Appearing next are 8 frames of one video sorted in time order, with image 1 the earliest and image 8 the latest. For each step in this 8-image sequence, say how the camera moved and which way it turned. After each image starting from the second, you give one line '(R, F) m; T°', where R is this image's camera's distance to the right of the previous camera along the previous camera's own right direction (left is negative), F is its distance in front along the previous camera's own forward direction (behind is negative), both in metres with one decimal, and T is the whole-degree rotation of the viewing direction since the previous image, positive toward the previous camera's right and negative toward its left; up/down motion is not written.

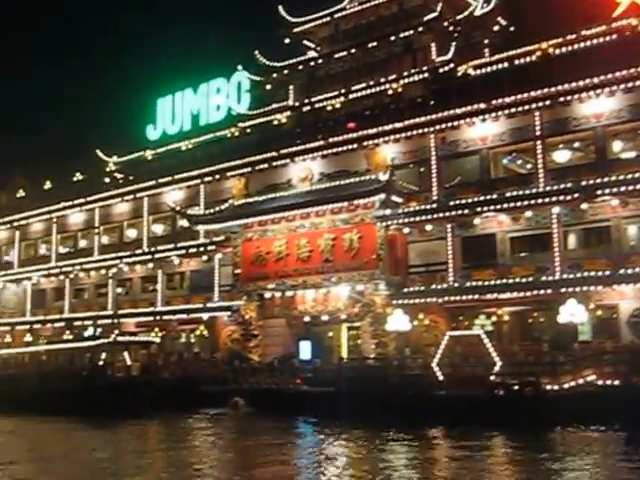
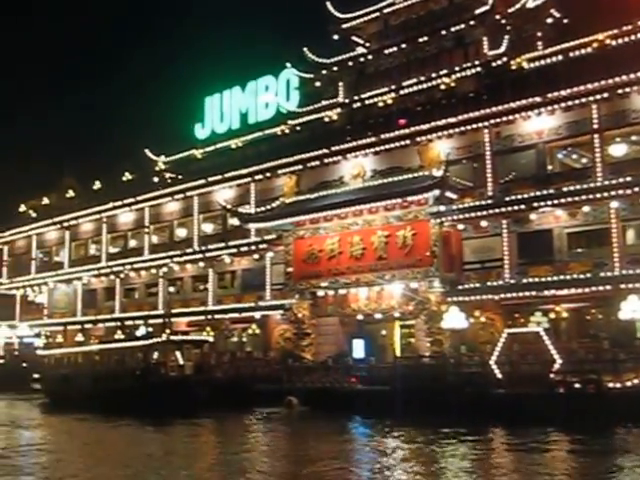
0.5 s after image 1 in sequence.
(-0.3, +0.2) m; -2°
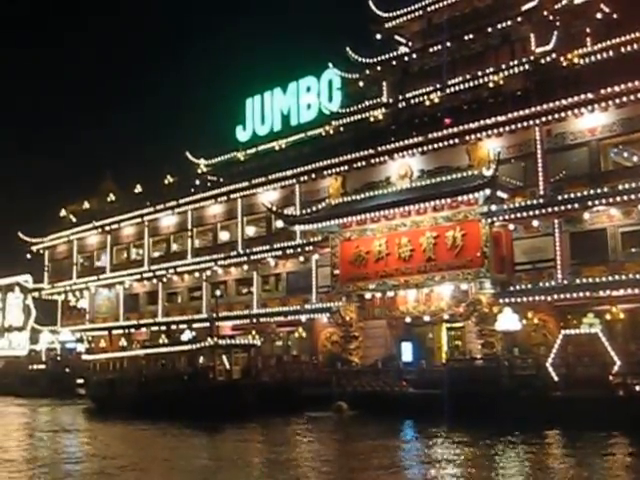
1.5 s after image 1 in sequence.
(-0.6, +0.3) m; -2°
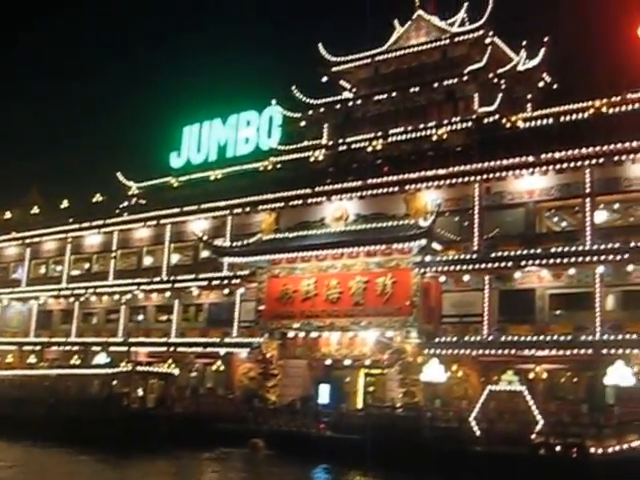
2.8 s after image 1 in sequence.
(-1.0, +0.2) m; +6°
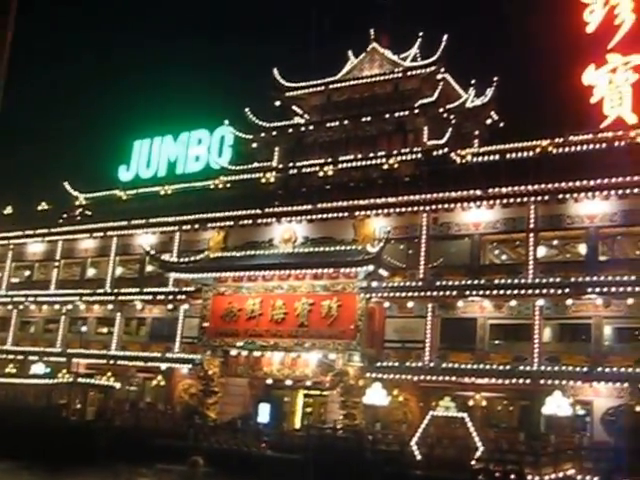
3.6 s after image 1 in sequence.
(-0.8, -0.3) m; +5°
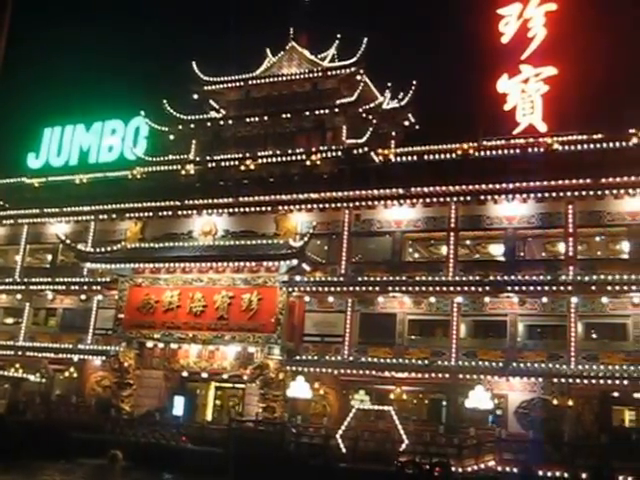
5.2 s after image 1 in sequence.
(-1.7, -0.1) m; +8°
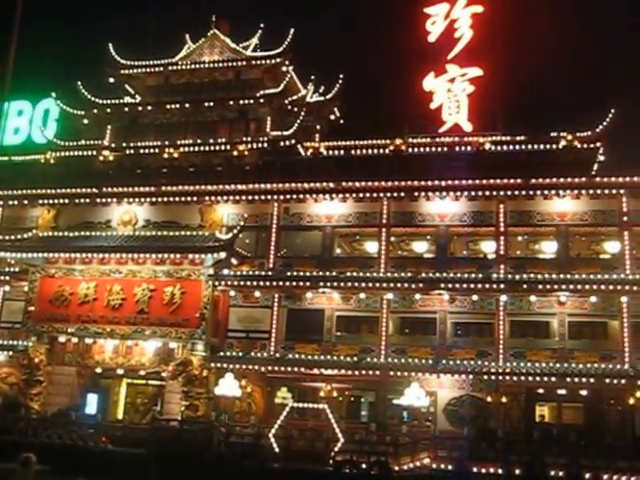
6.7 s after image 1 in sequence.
(-2.0, +0.7) m; +9°
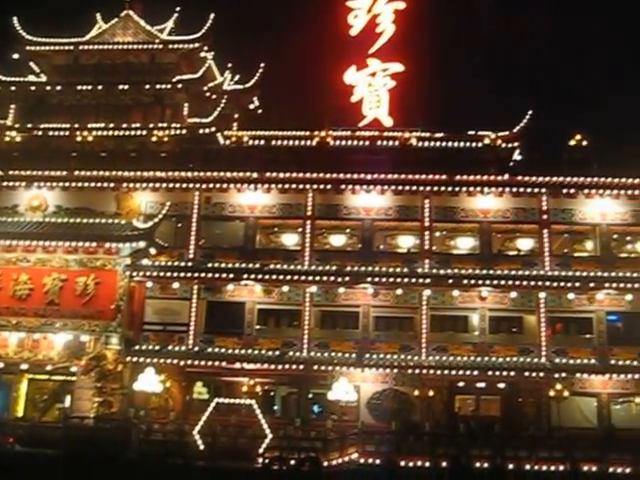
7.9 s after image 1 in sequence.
(-1.8, +0.7) m; +9°
